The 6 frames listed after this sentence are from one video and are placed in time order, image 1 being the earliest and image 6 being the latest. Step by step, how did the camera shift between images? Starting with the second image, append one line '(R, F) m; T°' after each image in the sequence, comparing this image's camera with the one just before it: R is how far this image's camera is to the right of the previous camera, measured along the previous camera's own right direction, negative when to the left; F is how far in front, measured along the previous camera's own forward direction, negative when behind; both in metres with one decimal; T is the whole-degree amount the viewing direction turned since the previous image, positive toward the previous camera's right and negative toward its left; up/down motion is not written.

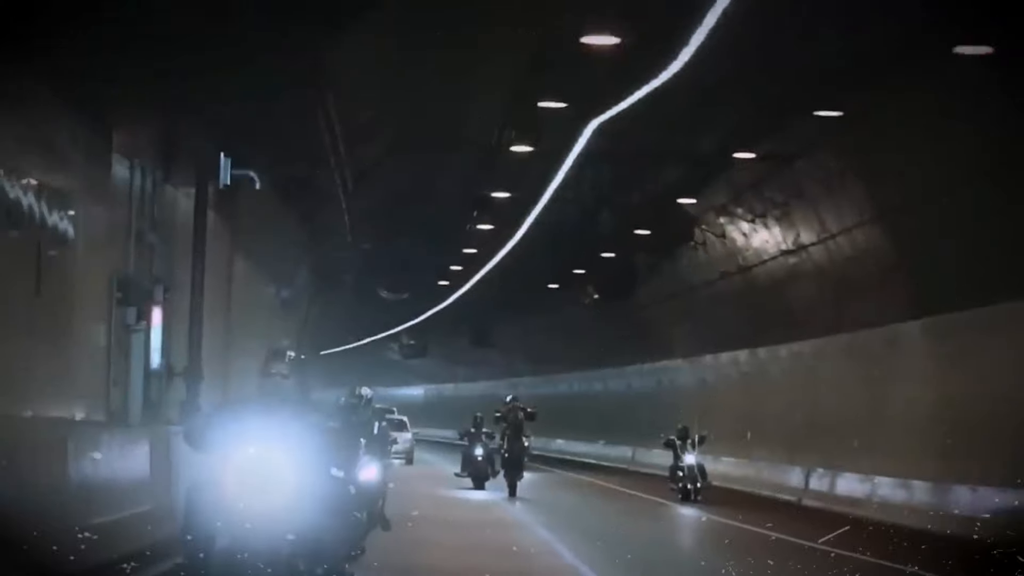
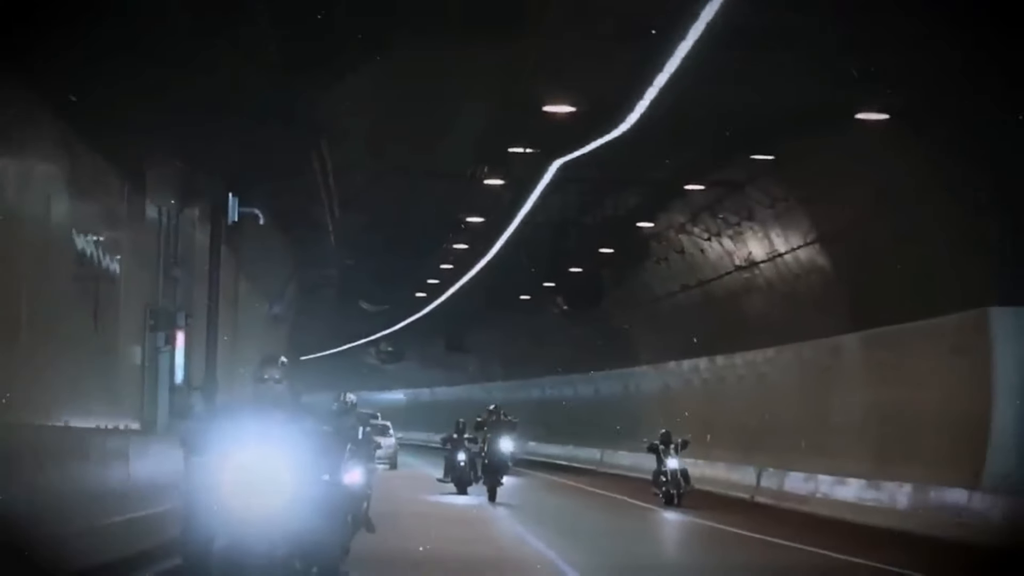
(0.0, -2.2) m; +1°
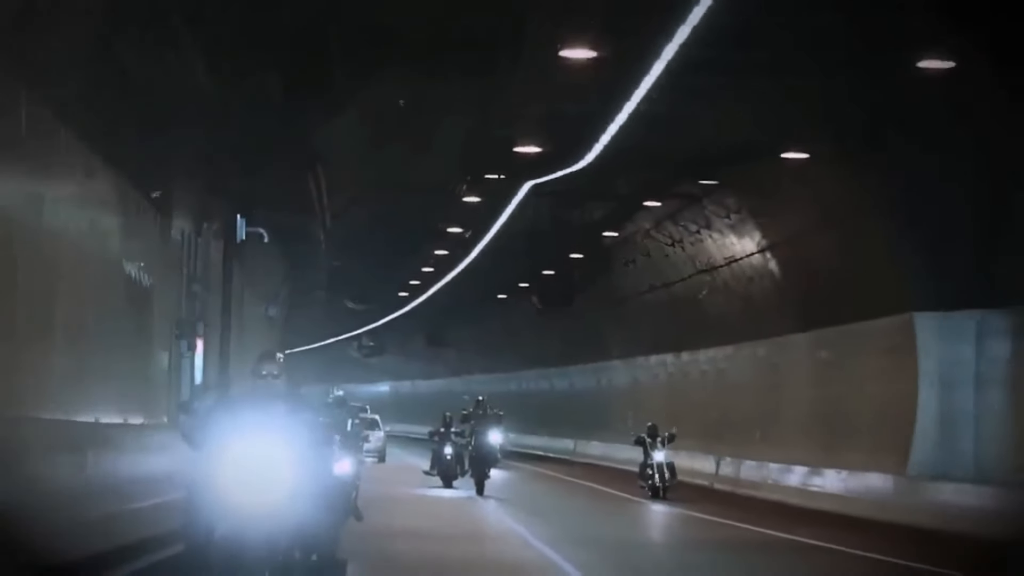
(0.0, -2.4) m; +1°
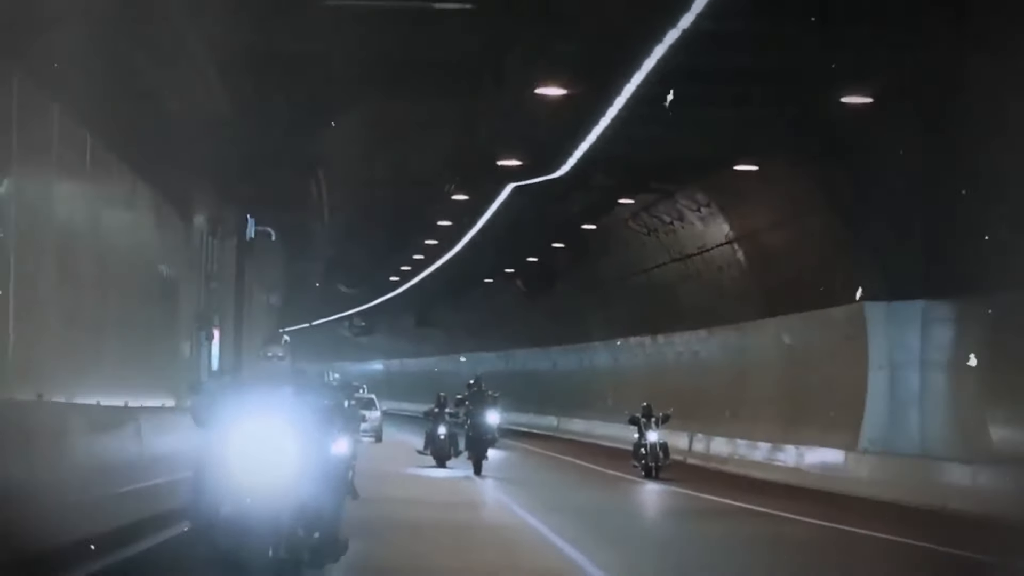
(0.0, -2.1) m; +1°
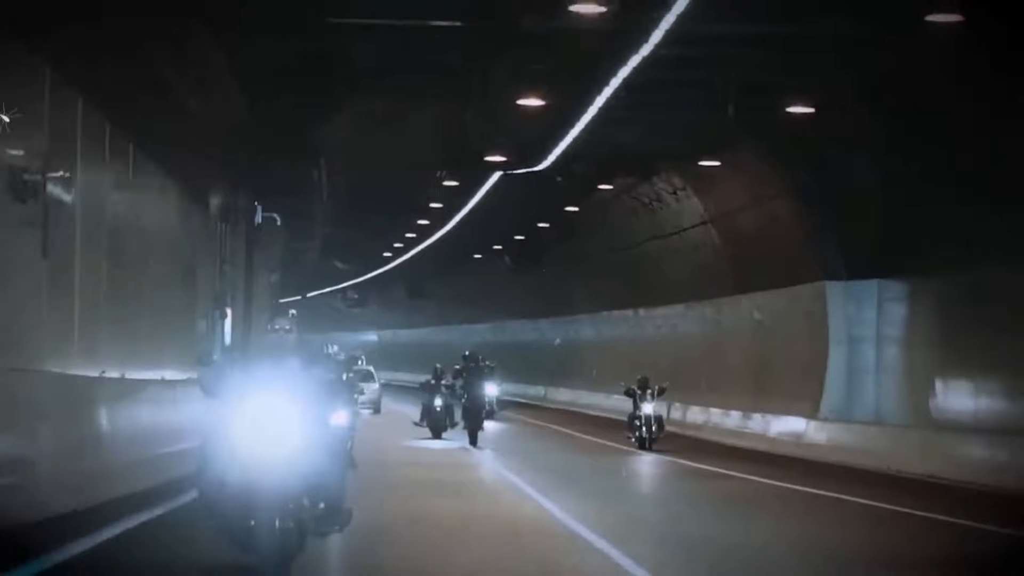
(+0.1, -2.0) m; 0°
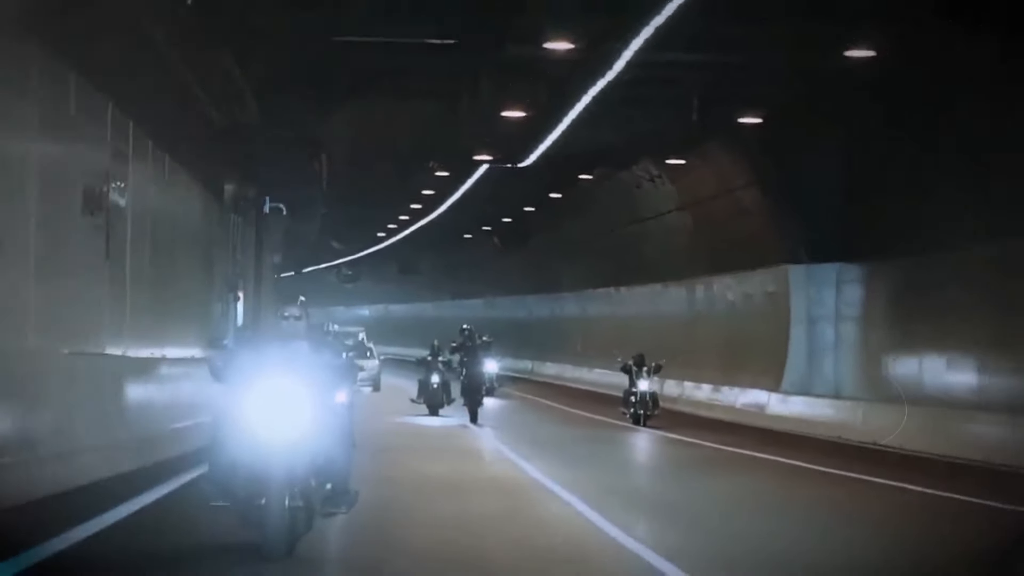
(+0.1, -2.3) m; 0°
